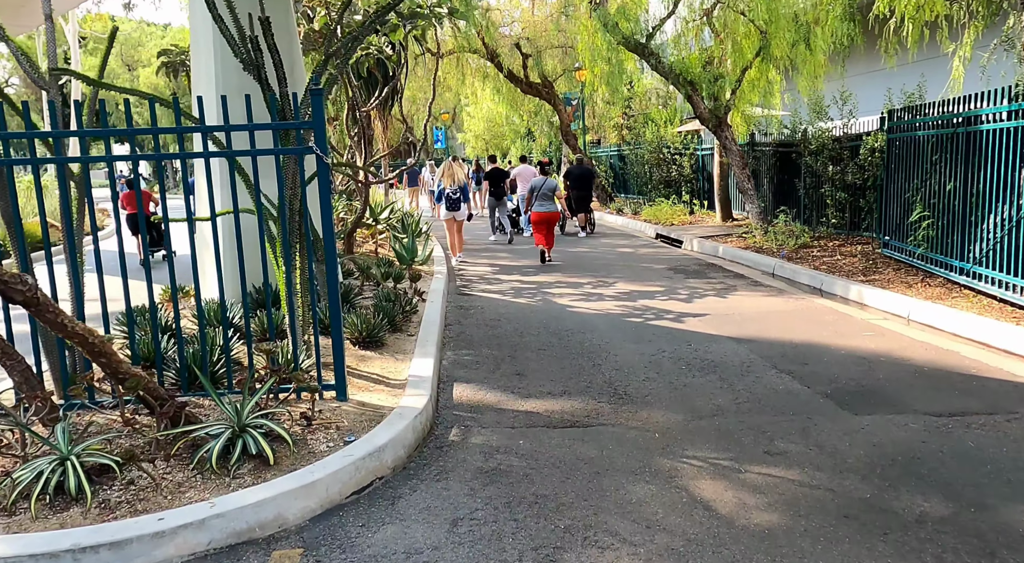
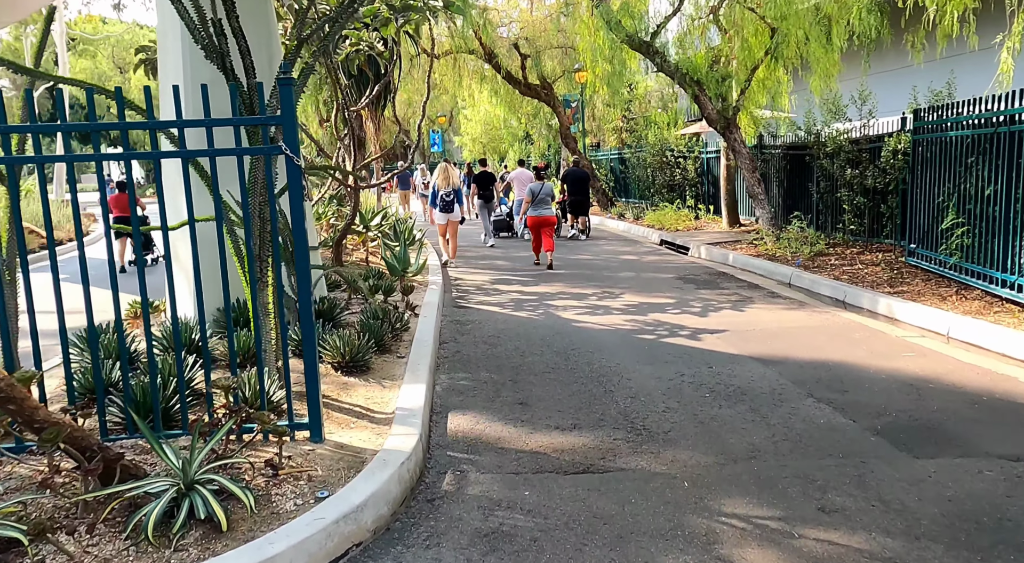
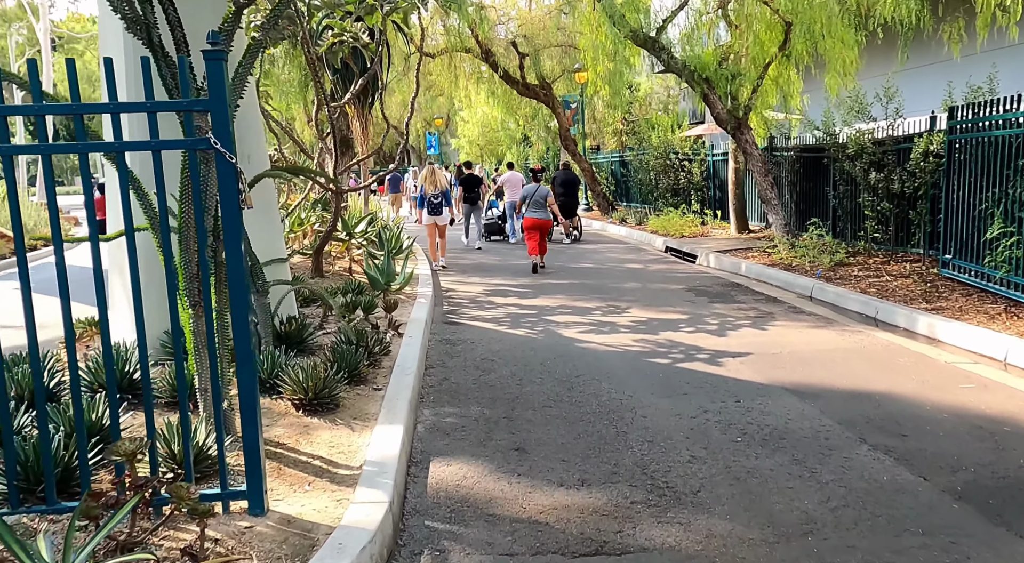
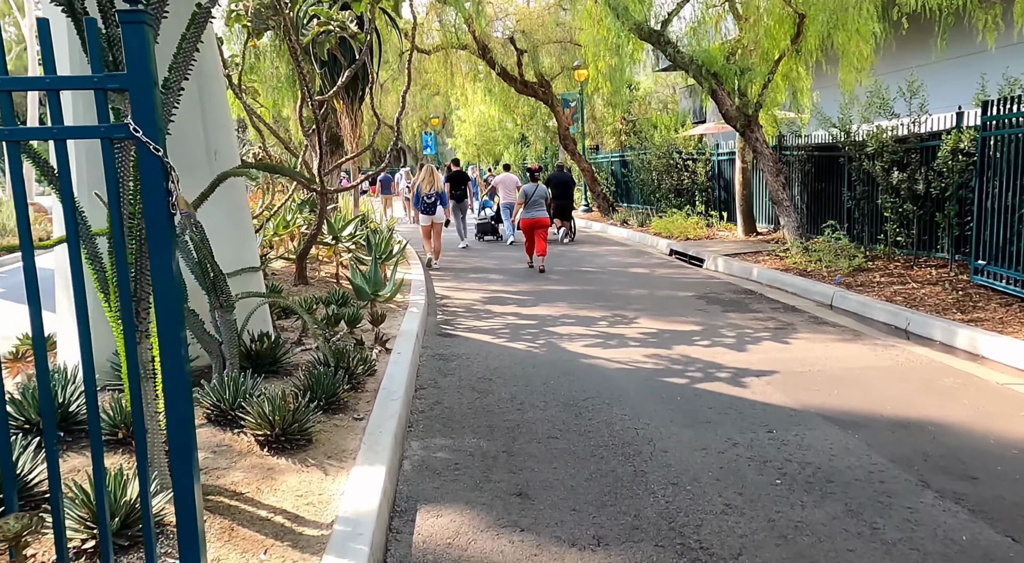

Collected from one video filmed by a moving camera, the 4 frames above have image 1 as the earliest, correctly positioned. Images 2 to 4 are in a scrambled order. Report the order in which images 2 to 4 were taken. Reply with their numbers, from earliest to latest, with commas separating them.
2, 3, 4
